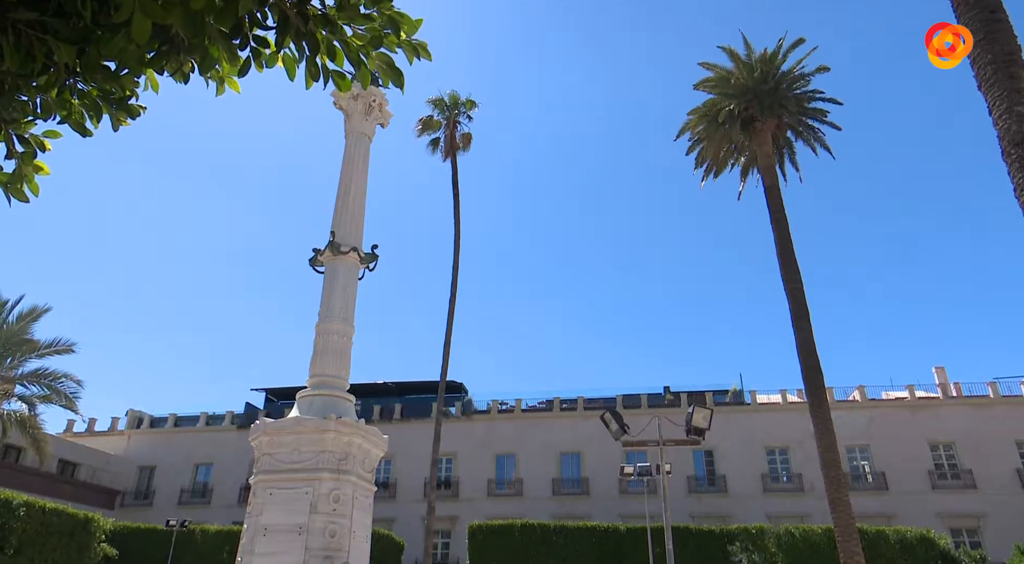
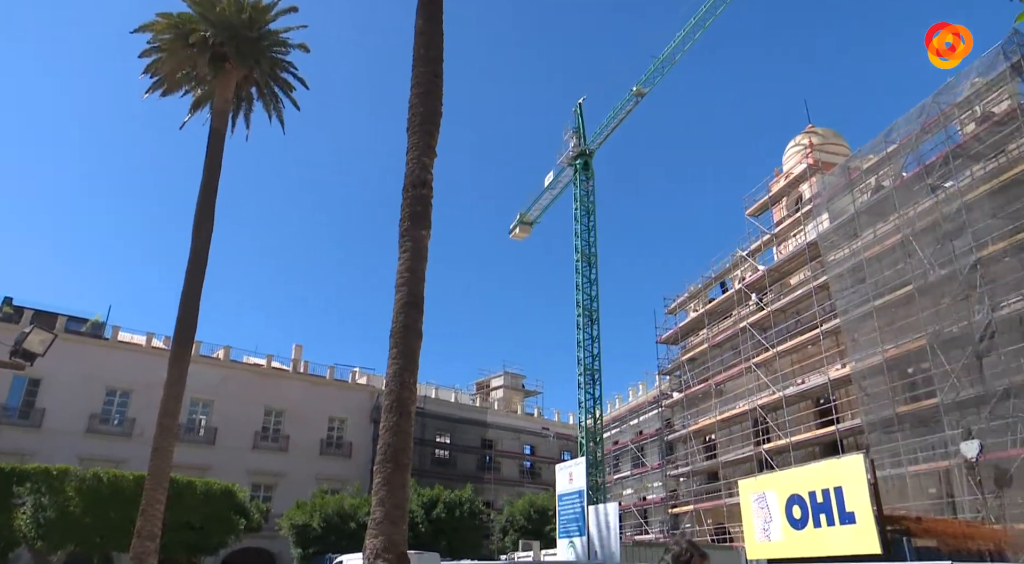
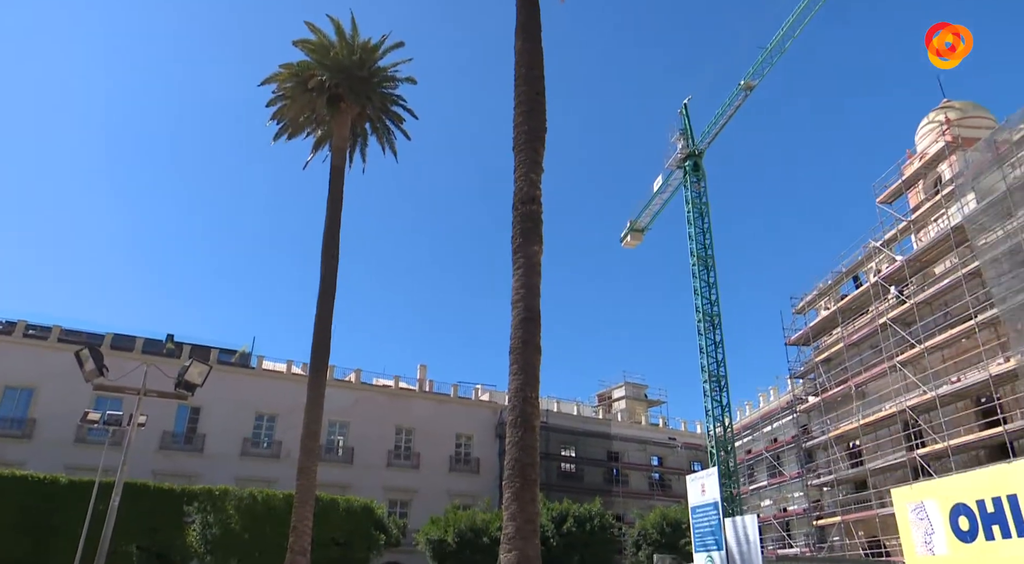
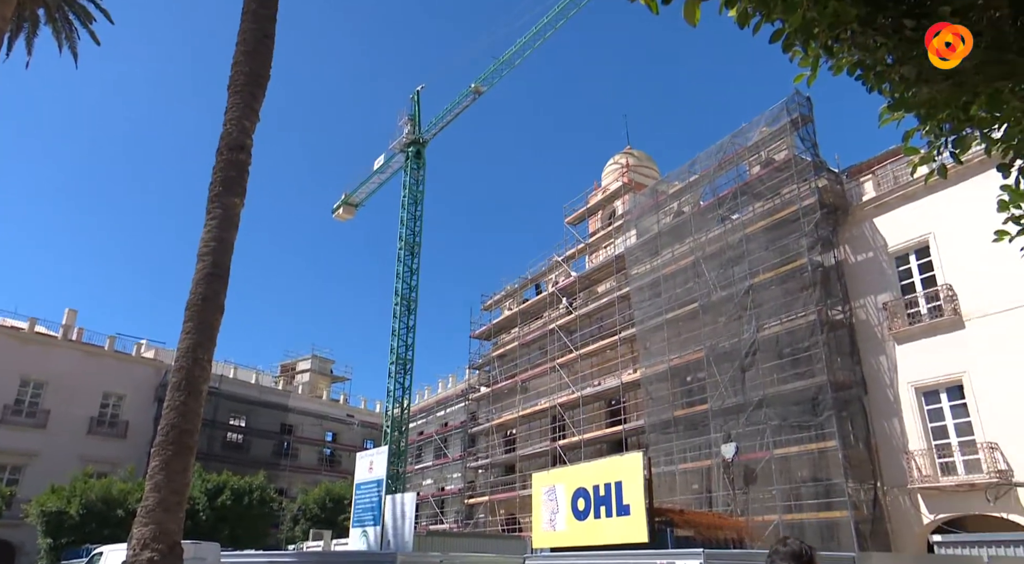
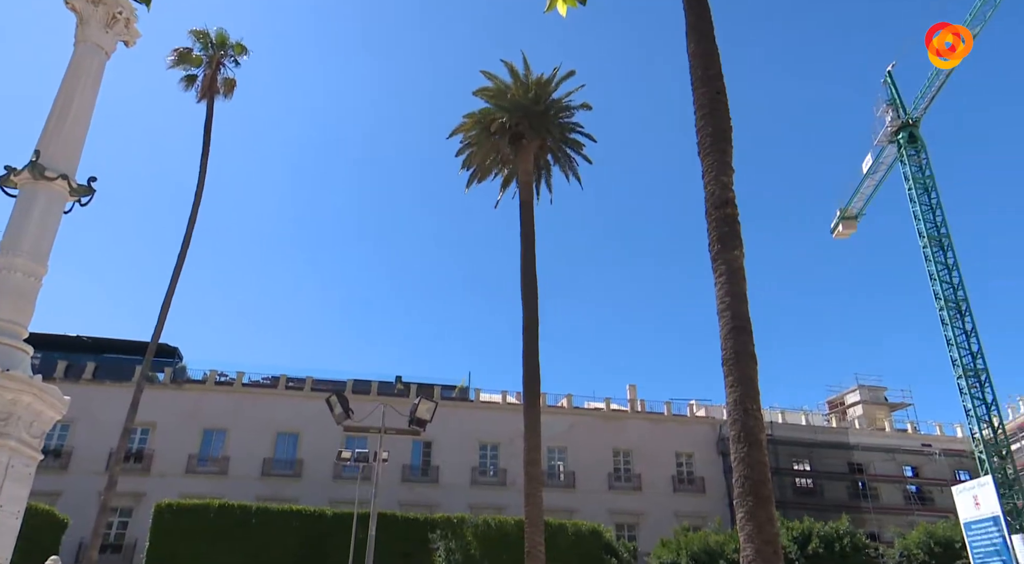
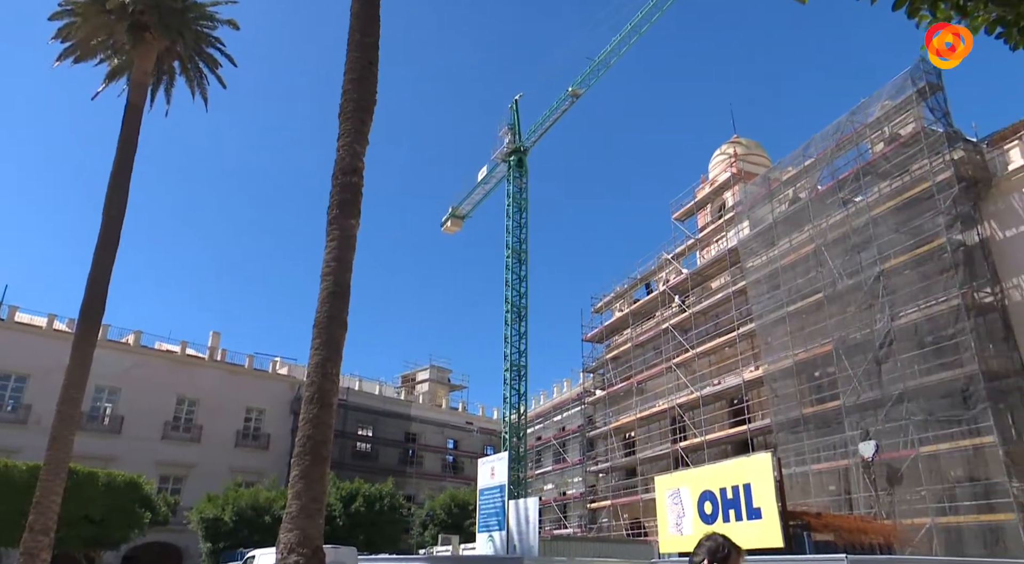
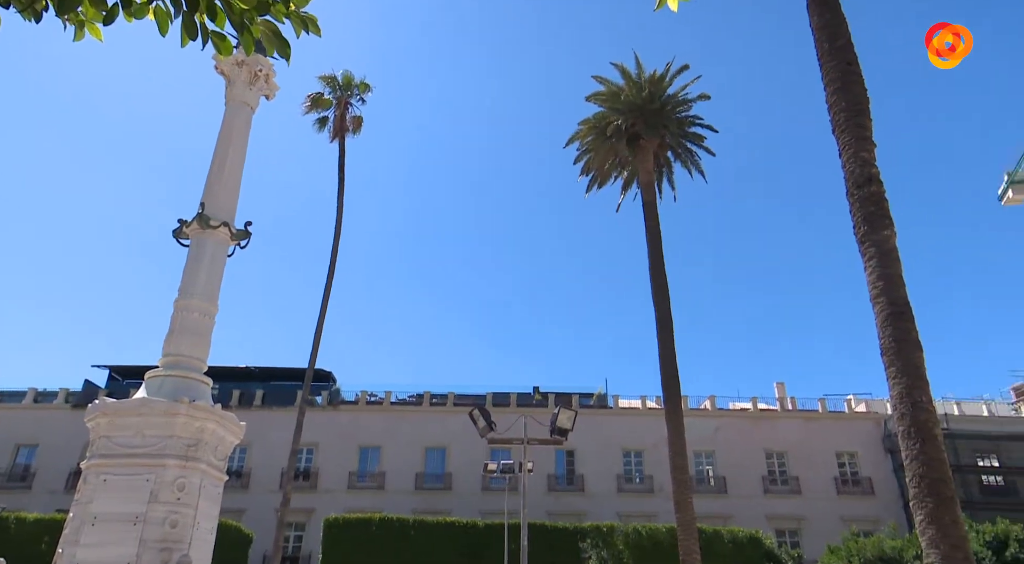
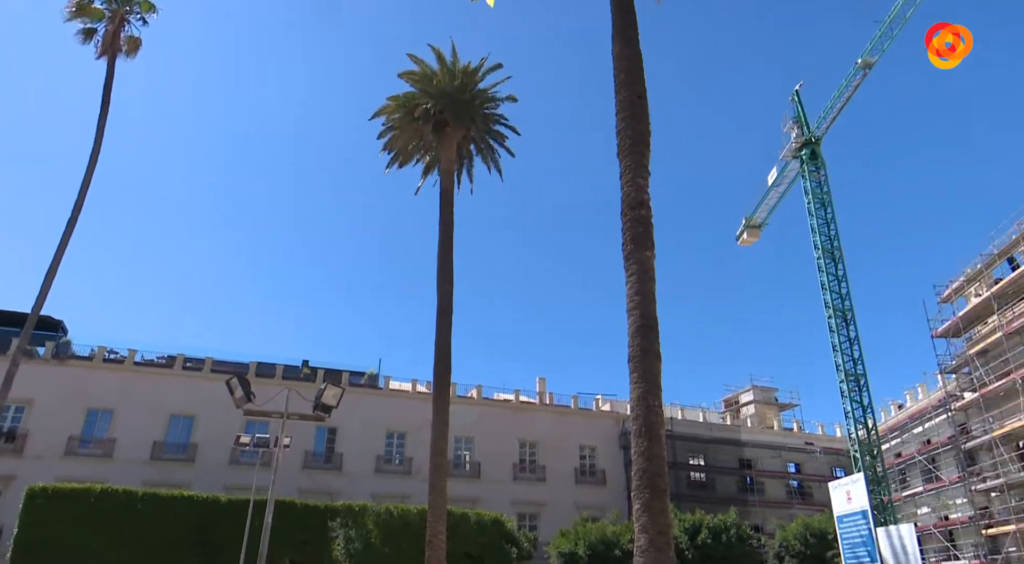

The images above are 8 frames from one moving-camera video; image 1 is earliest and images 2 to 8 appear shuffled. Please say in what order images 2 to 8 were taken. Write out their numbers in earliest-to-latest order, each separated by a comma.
7, 5, 8, 3, 2, 6, 4
